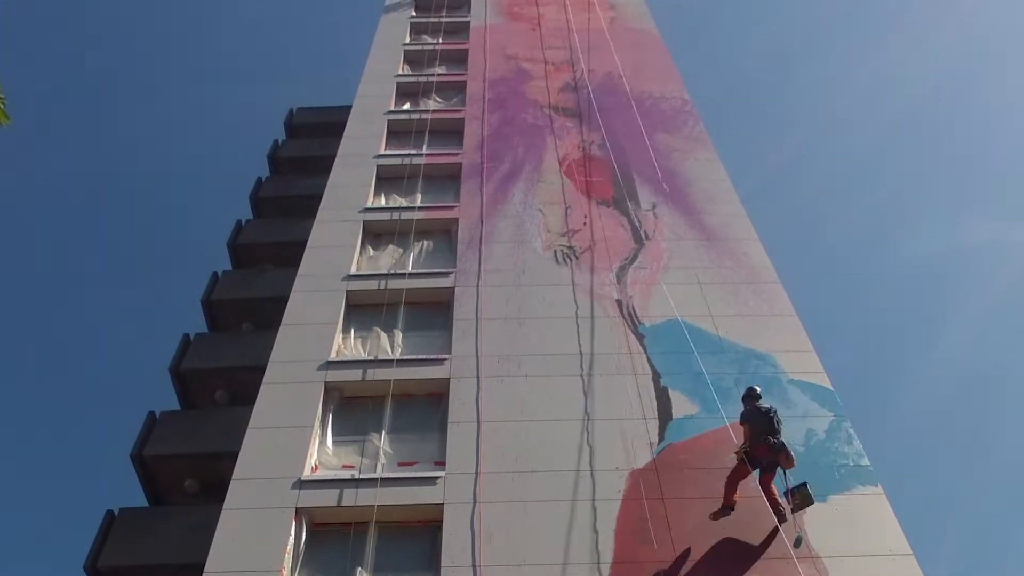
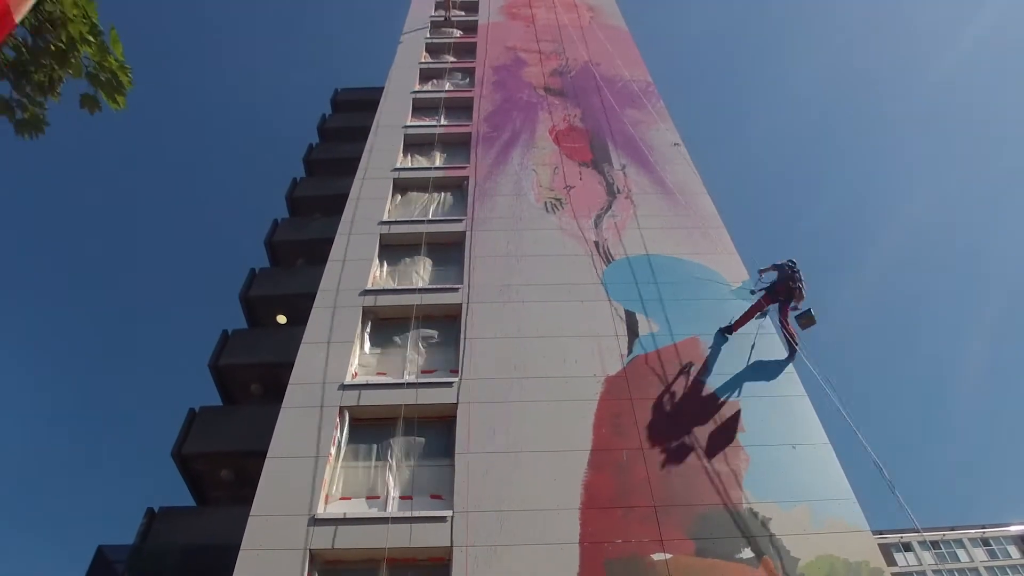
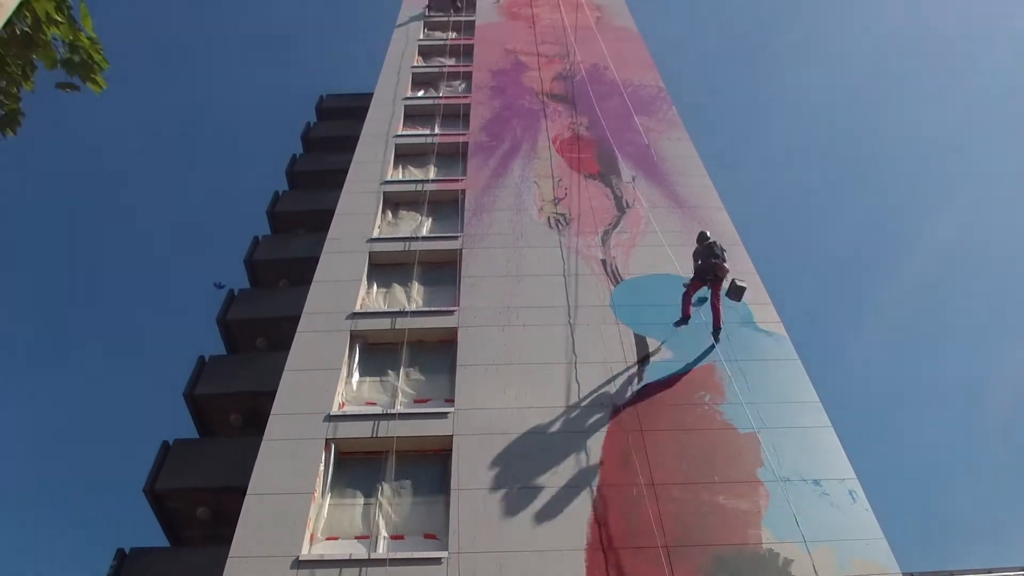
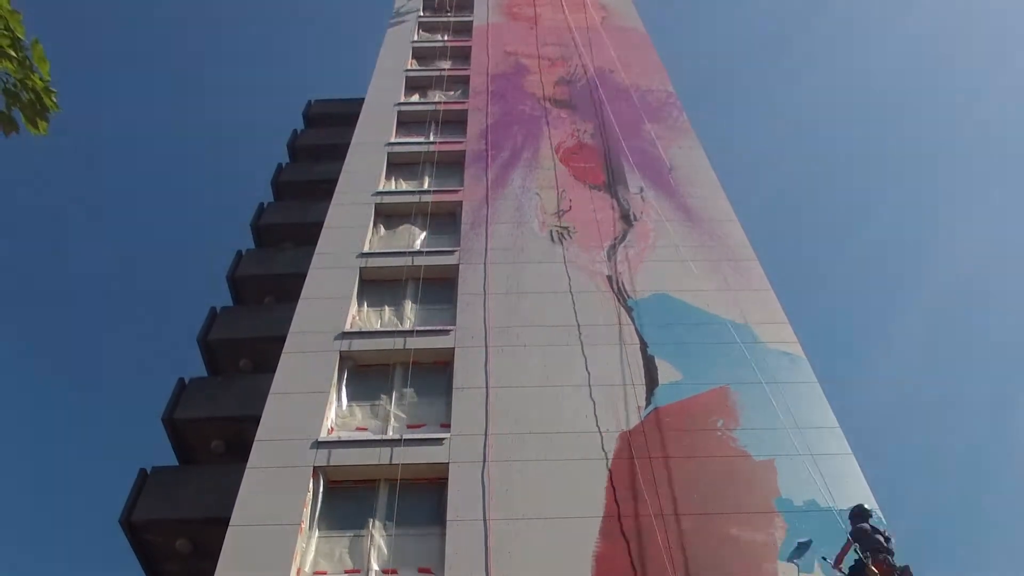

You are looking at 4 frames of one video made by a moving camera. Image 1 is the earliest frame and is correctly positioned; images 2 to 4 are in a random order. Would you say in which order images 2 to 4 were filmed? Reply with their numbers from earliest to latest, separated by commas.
4, 3, 2
